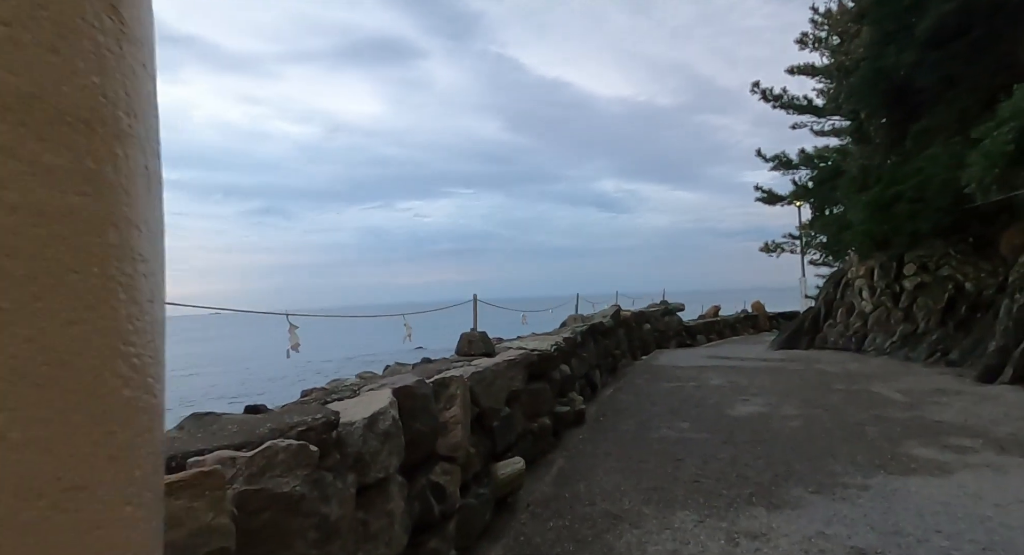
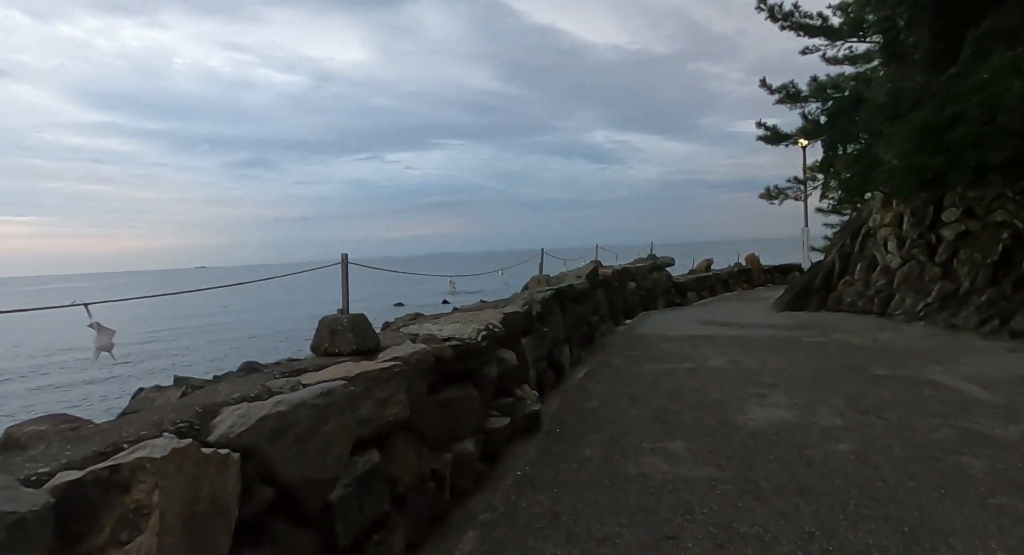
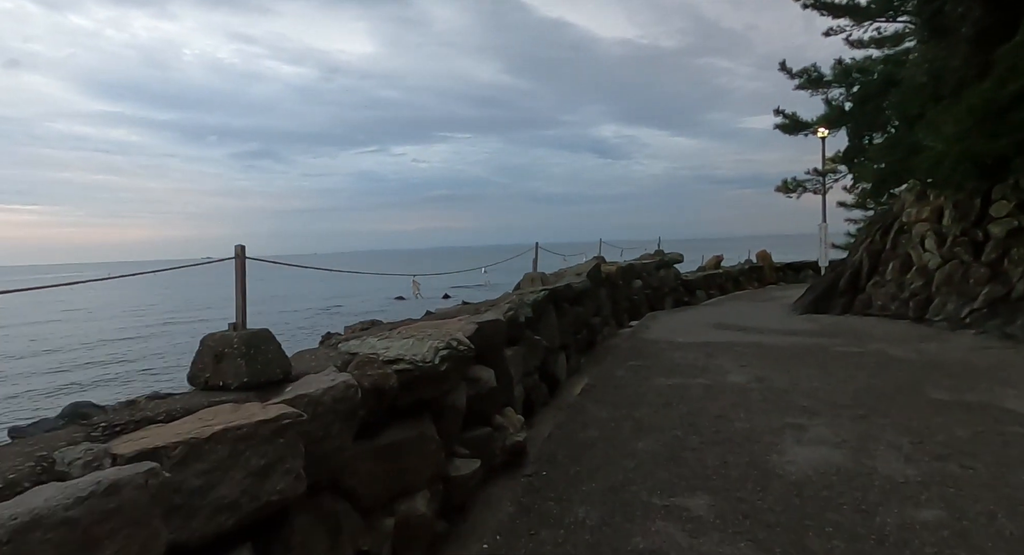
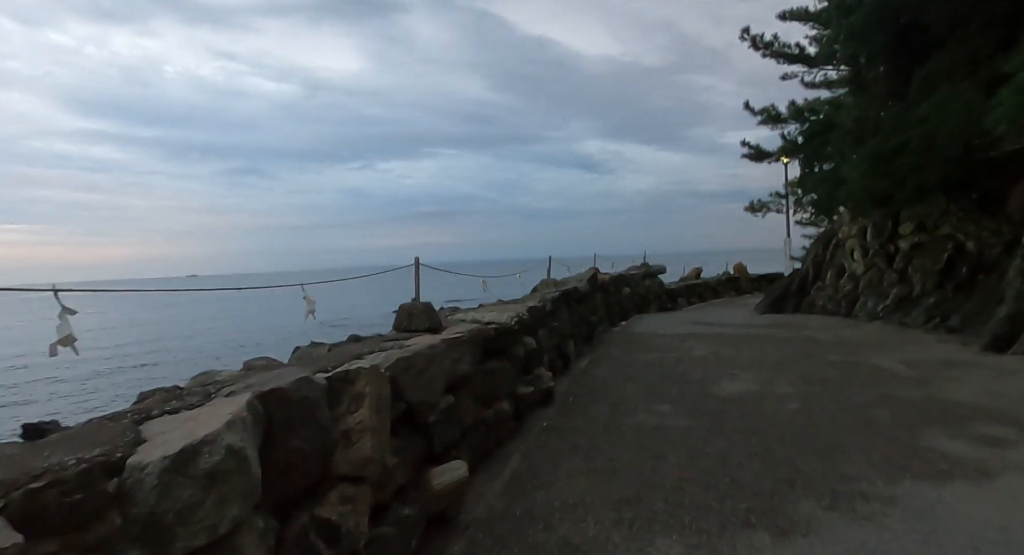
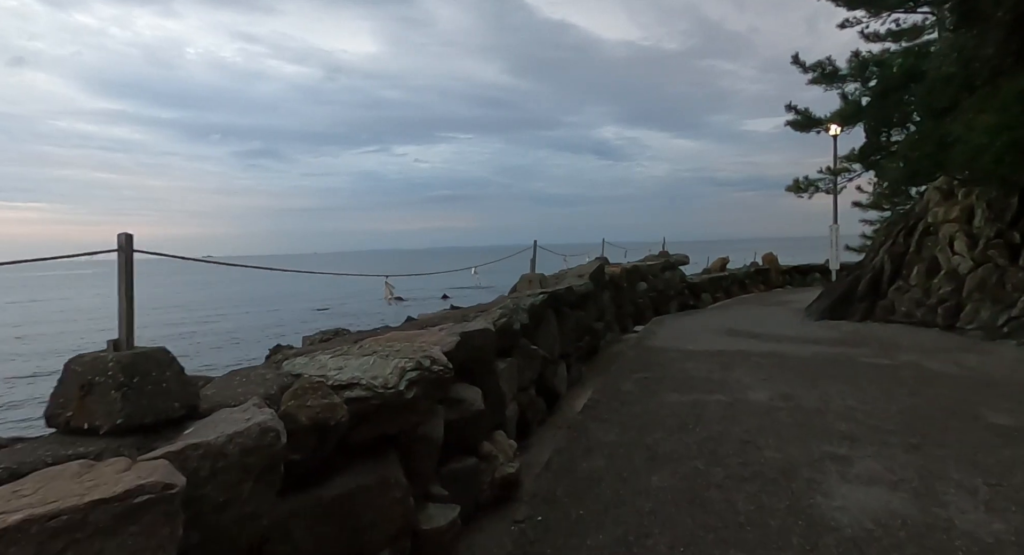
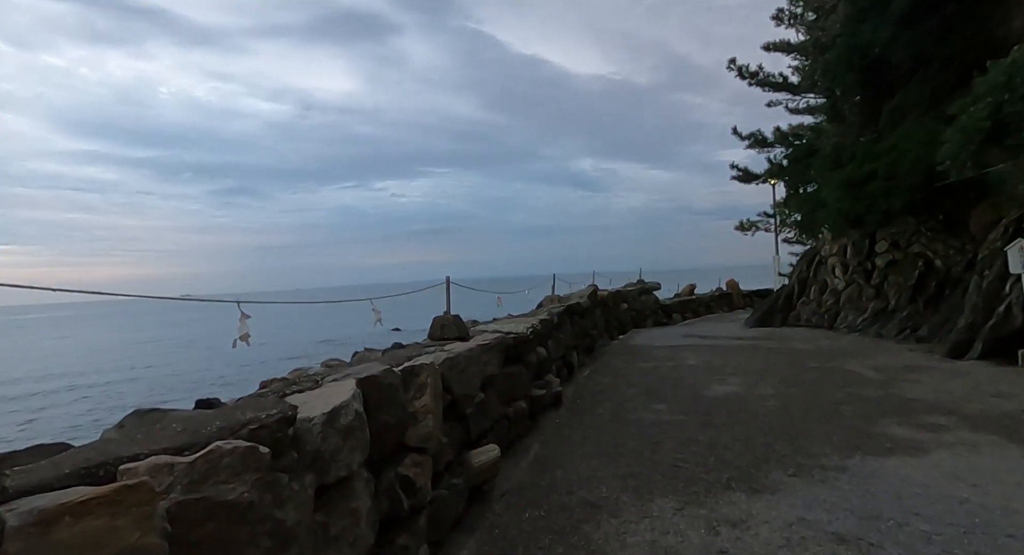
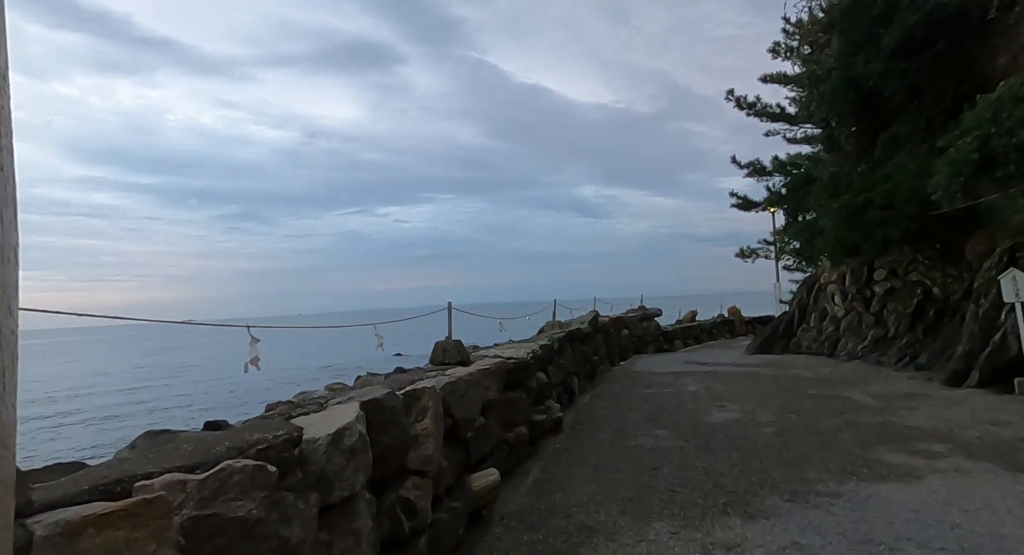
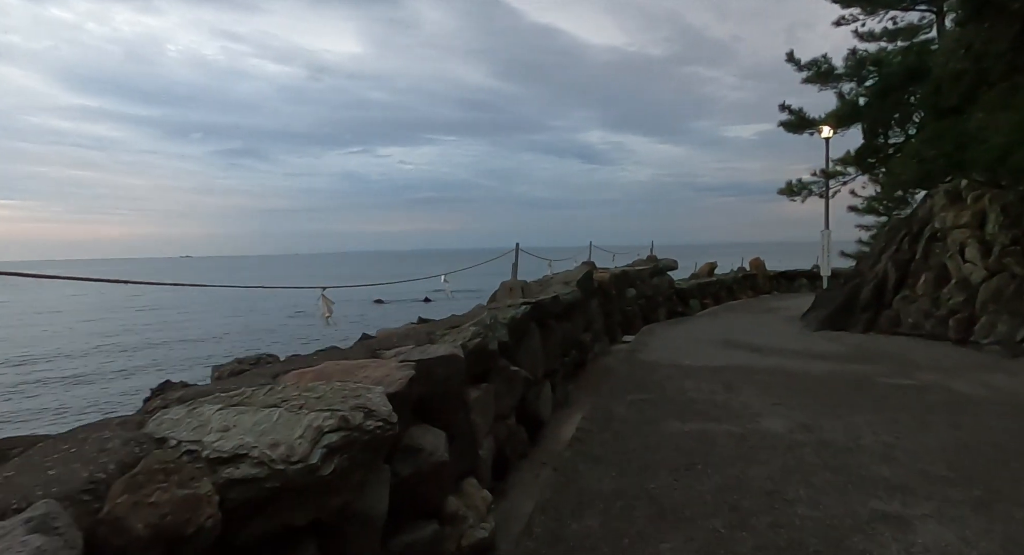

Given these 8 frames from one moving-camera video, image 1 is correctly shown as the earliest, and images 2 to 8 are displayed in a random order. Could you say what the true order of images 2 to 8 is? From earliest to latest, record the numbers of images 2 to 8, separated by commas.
7, 6, 4, 2, 3, 5, 8
